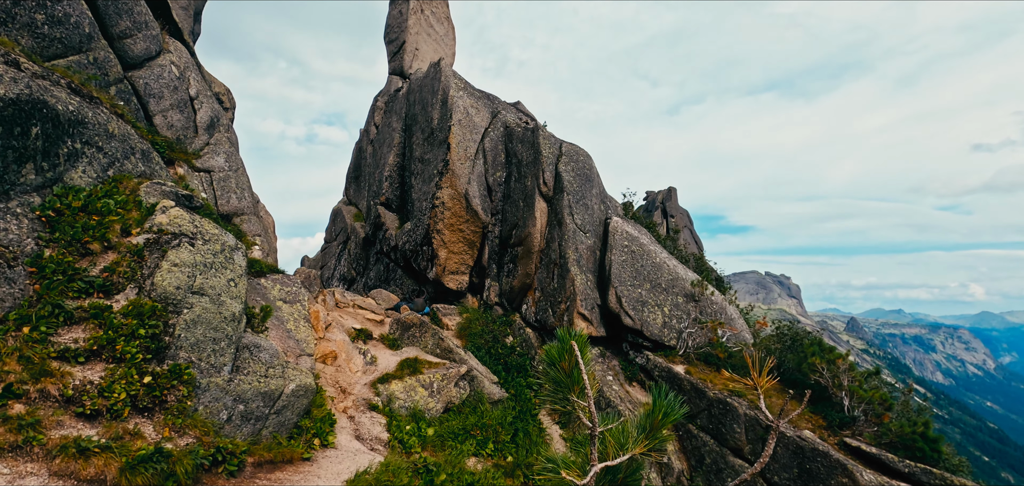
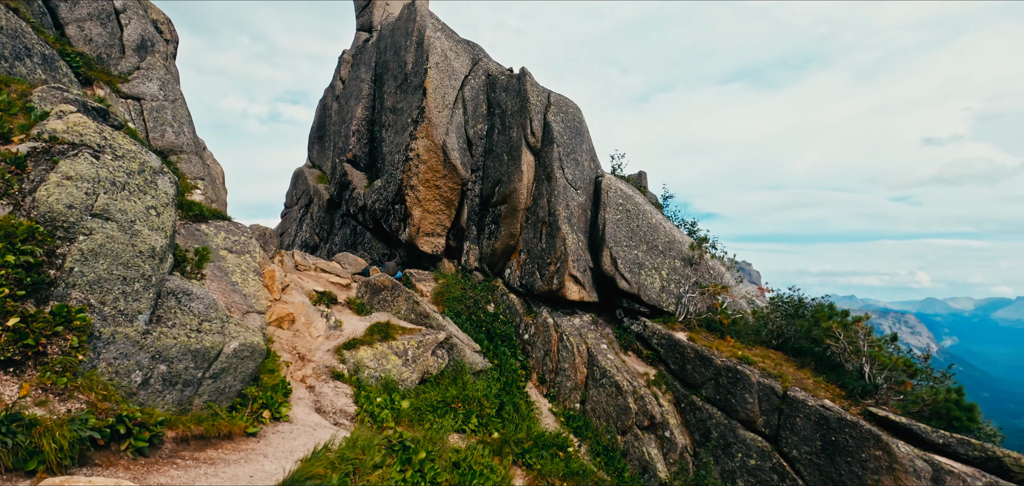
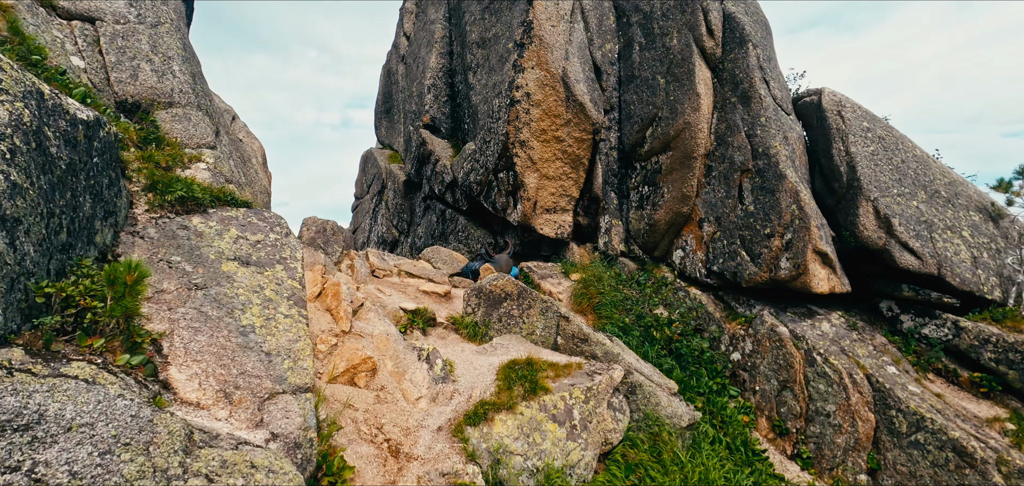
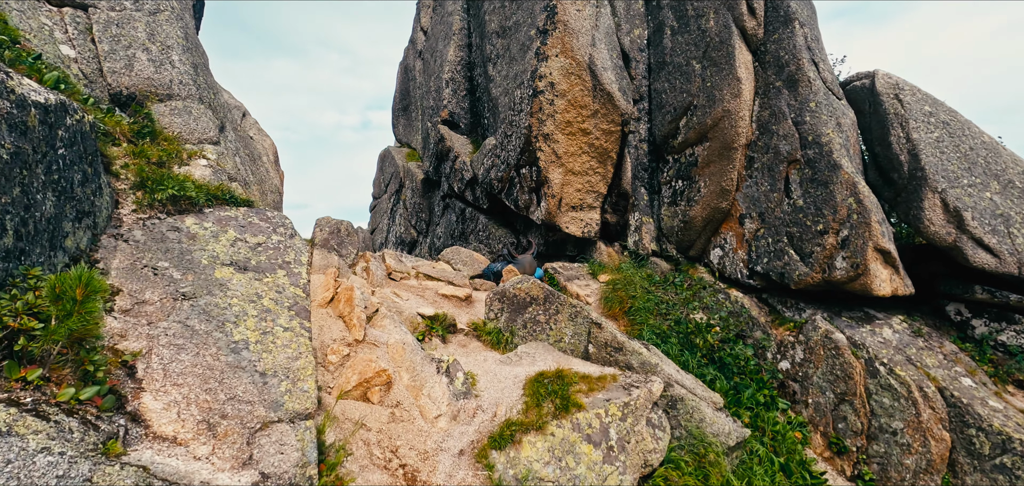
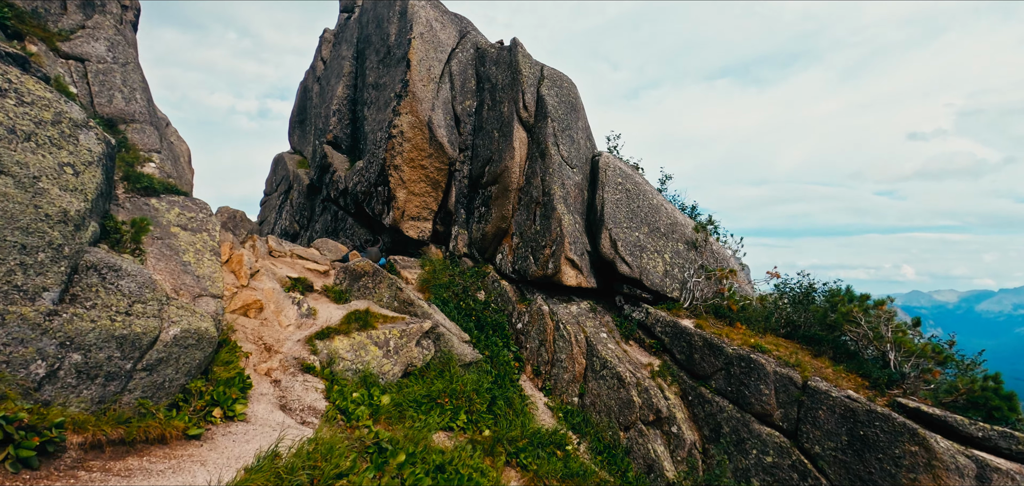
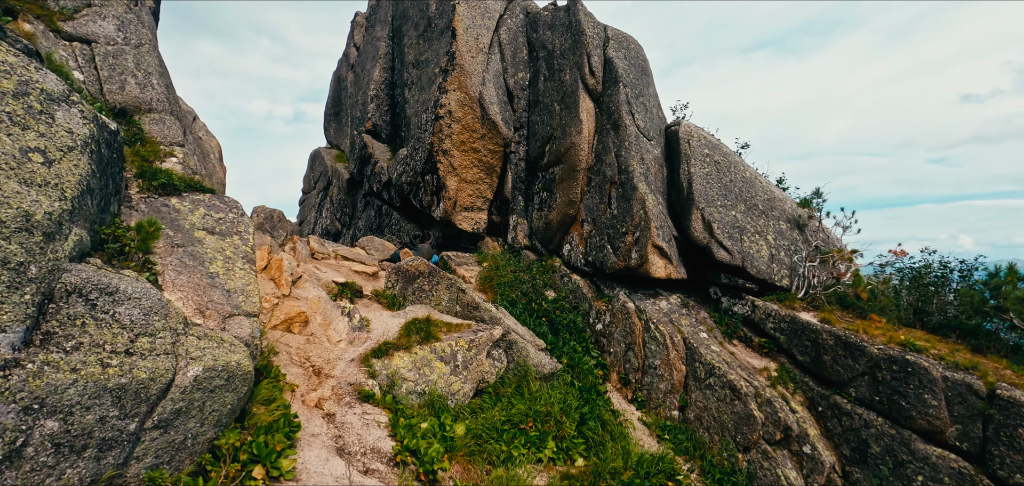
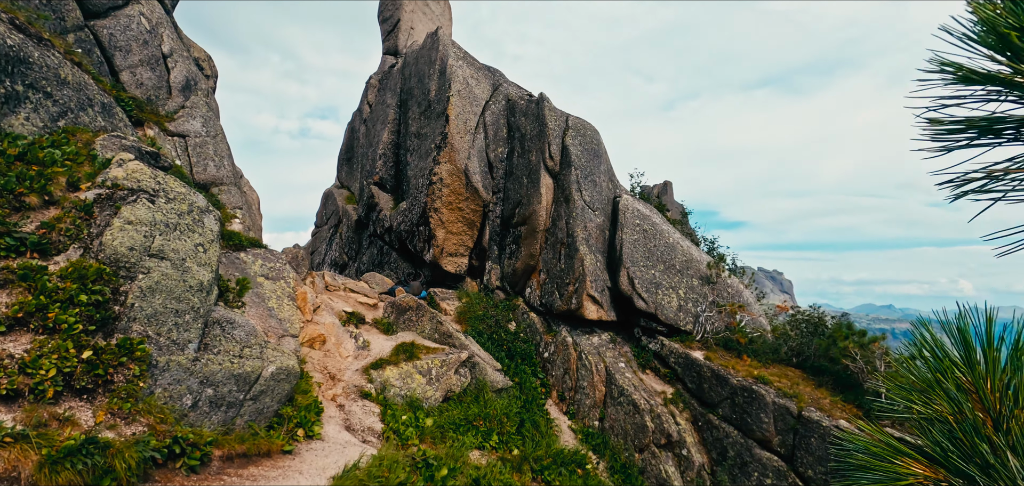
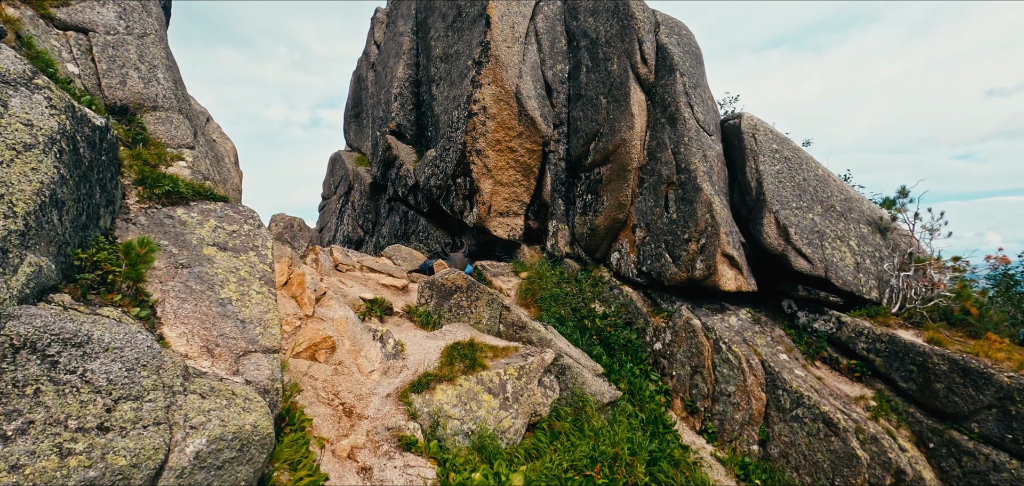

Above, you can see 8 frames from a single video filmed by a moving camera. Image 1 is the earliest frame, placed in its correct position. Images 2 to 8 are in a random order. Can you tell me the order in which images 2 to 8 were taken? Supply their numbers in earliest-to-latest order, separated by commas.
7, 2, 5, 6, 8, 3, 4
